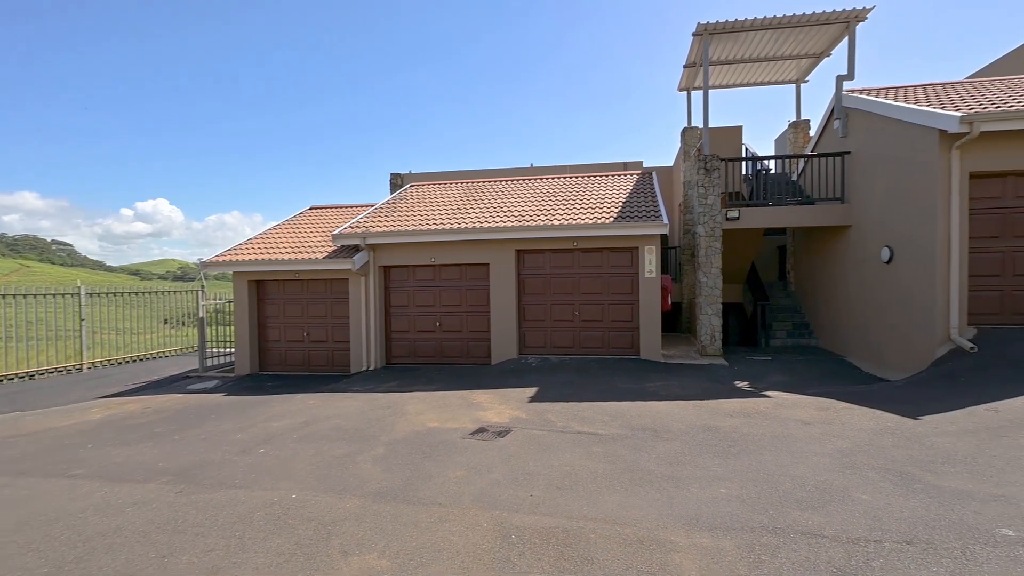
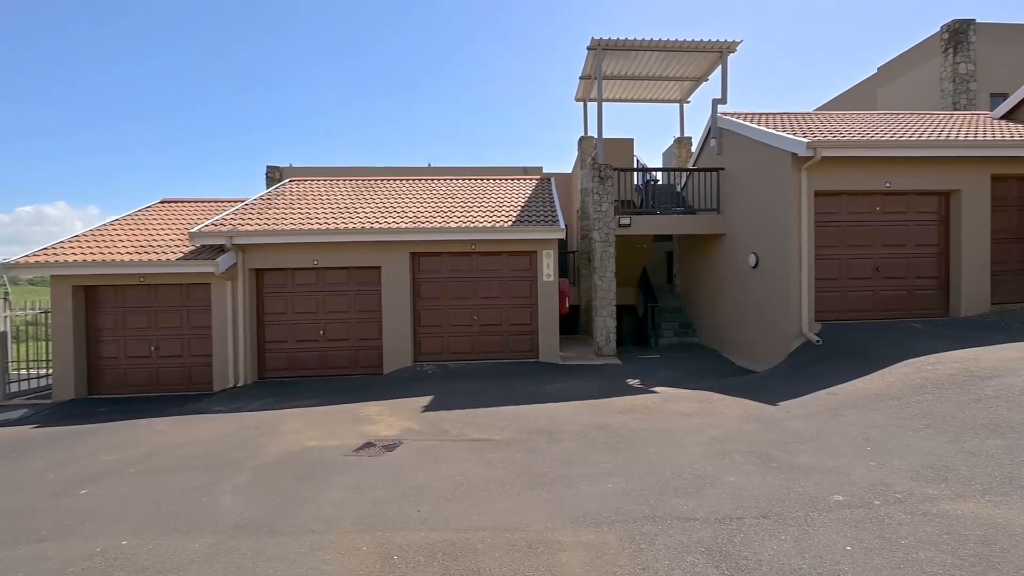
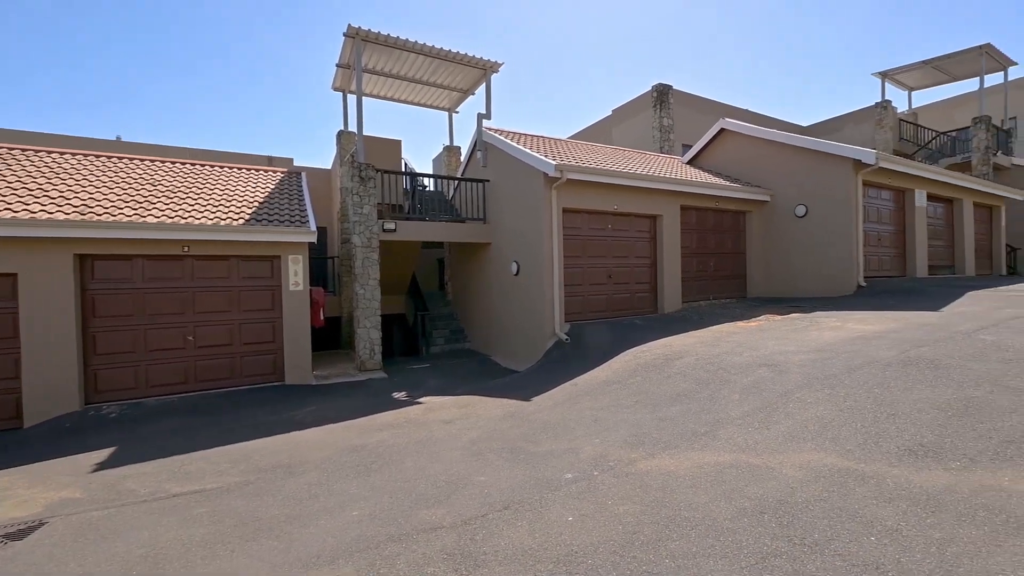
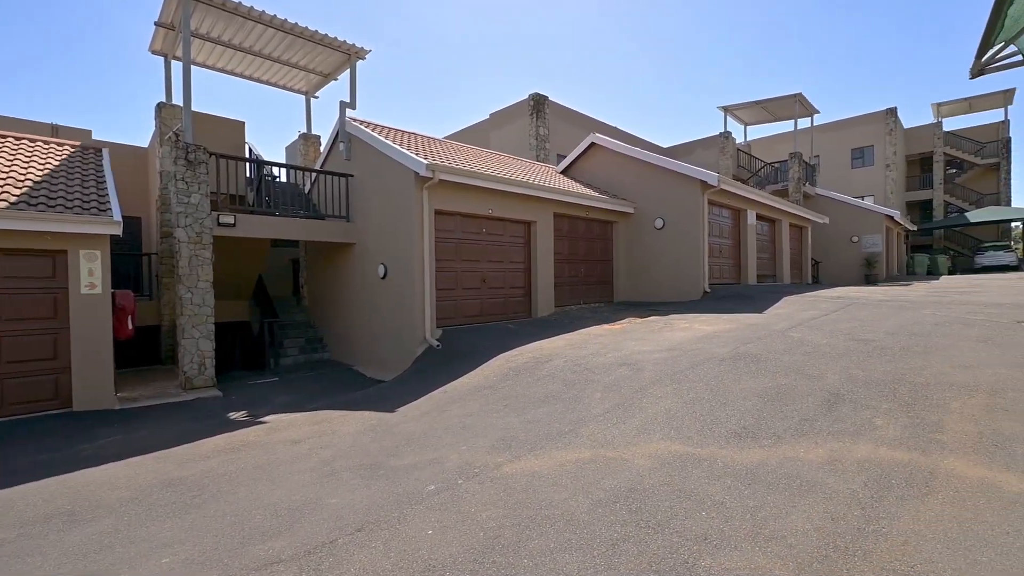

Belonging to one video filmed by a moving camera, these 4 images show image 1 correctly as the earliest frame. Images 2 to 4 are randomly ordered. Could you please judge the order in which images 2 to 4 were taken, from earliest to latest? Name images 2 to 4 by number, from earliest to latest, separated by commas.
2, 3, 4
